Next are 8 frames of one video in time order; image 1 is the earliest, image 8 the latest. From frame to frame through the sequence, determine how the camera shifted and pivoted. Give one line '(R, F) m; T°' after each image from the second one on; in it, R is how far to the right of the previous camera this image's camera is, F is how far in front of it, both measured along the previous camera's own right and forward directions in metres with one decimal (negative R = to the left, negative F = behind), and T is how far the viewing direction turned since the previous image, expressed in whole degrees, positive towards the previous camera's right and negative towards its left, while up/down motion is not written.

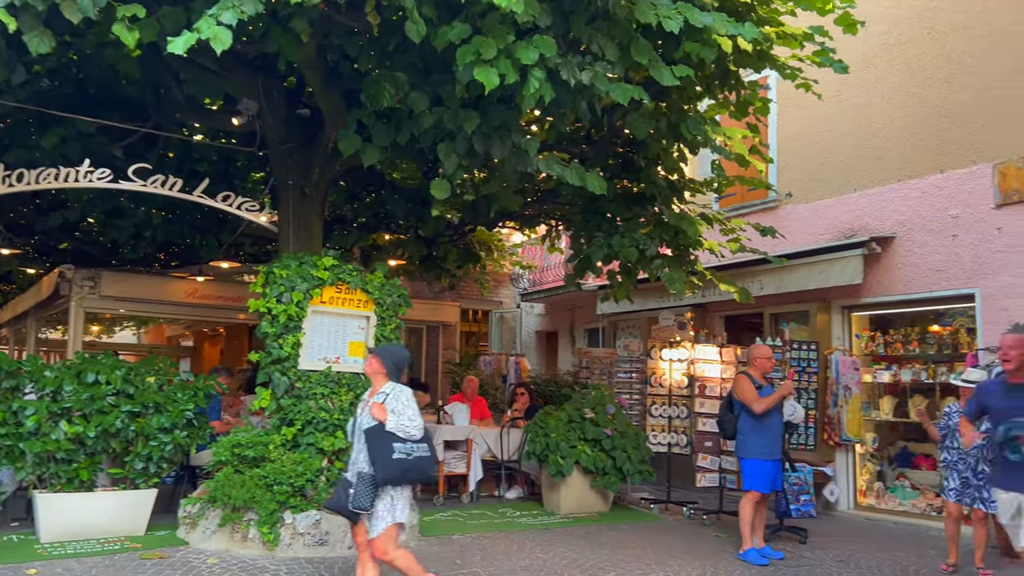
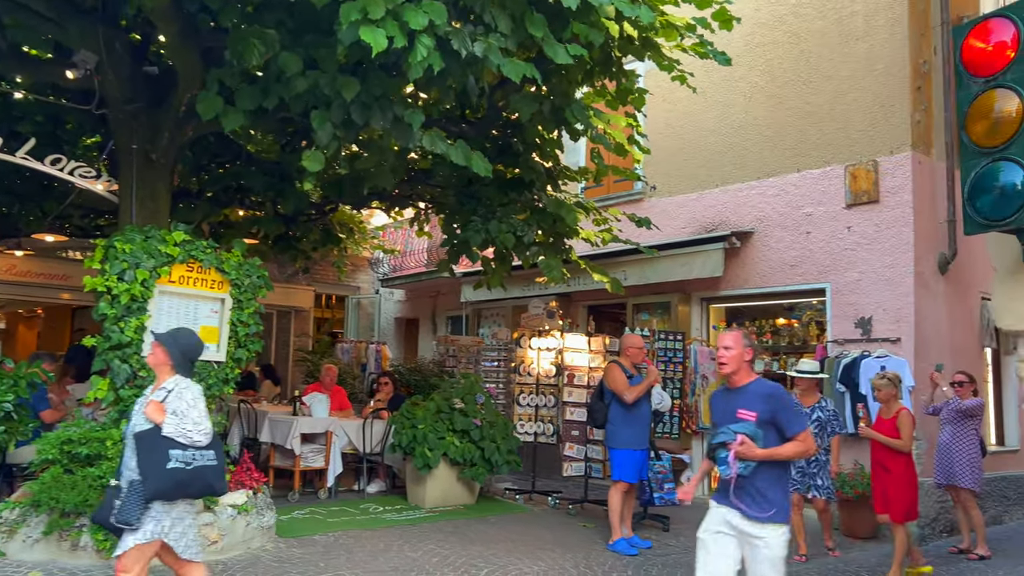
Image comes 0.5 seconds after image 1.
(-0.2, +0.3) m; +10°
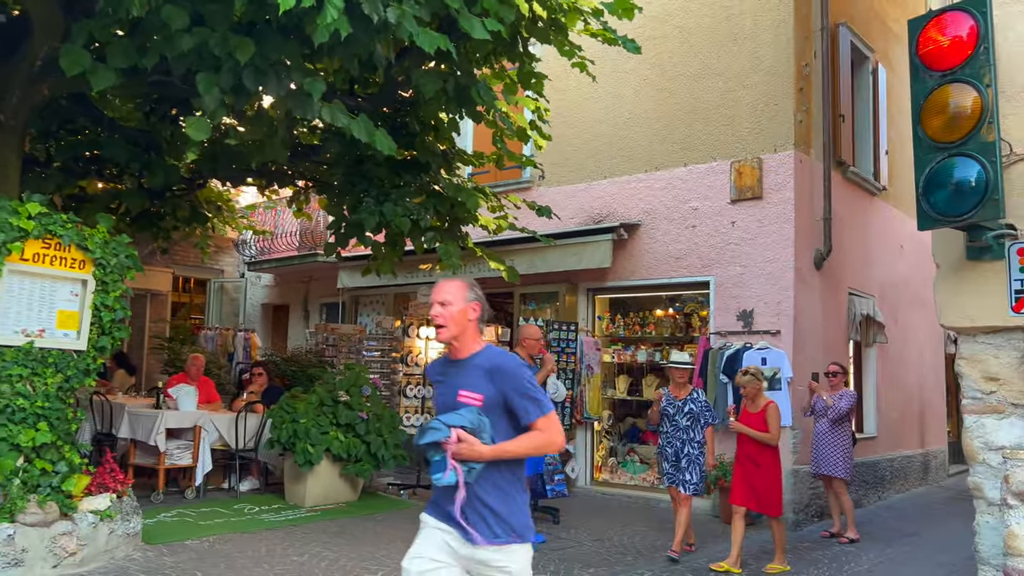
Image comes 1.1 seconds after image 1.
(-0.3, +0.3) m; +9°
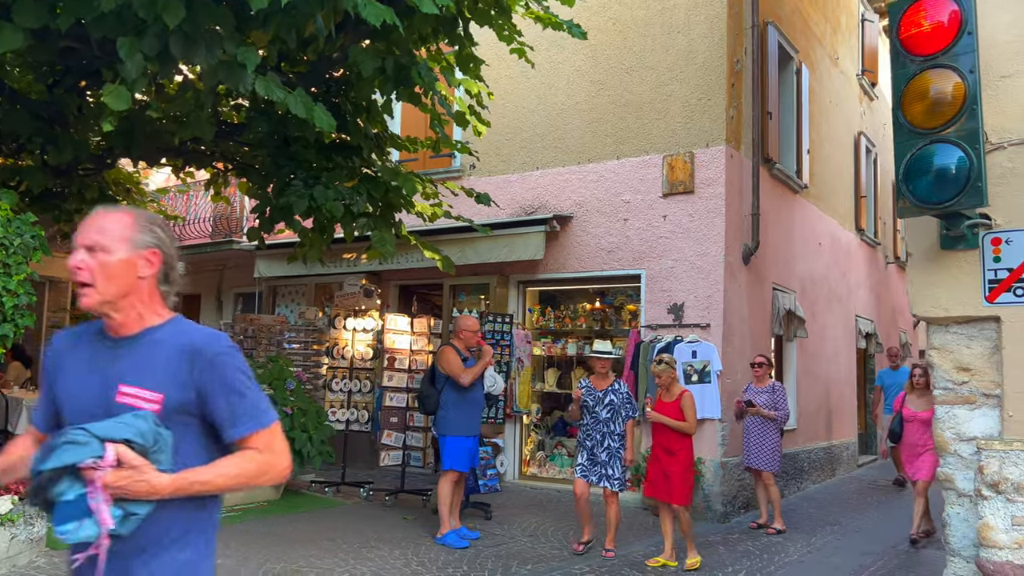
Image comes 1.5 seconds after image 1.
(-0.2, +0.2) m; +6°
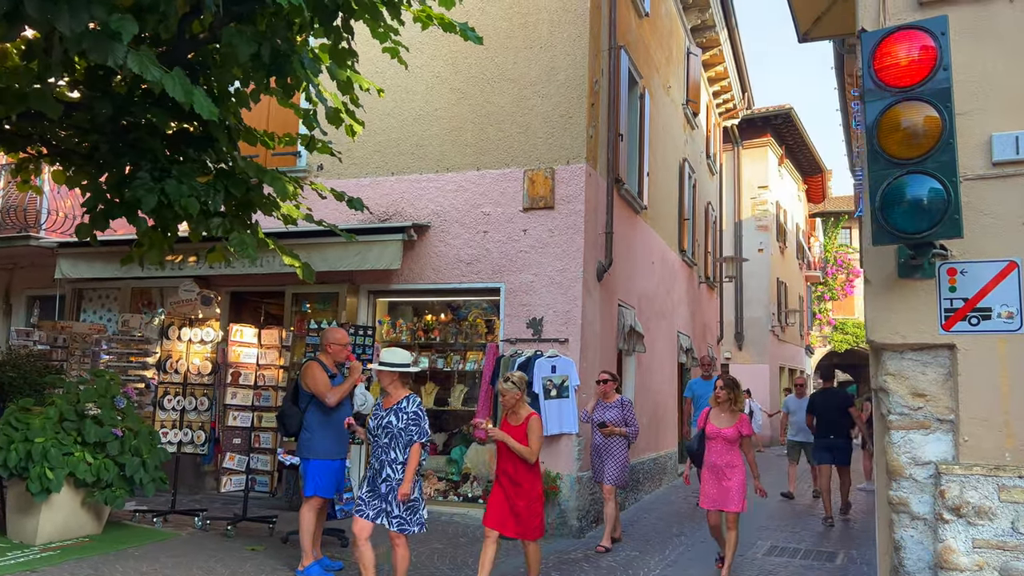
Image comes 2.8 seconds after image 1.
(-0.5, +0.3) m; +13°
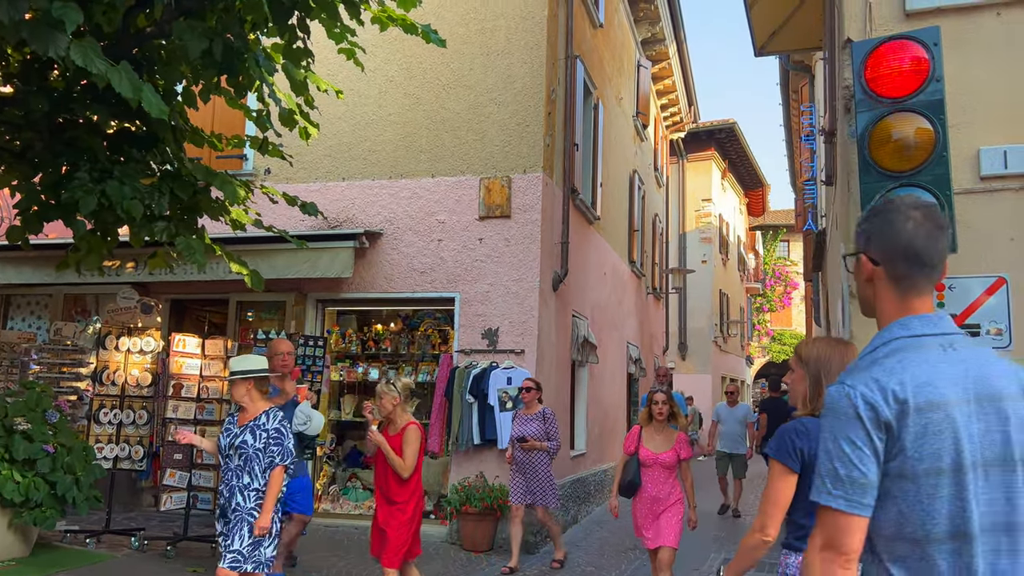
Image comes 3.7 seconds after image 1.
(-0.1, +0.2) m; +4°
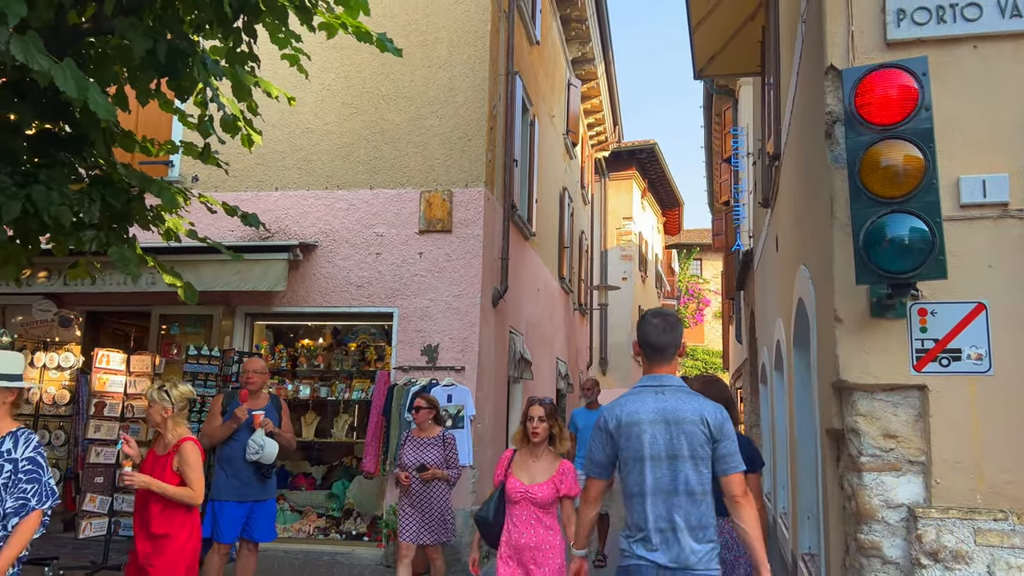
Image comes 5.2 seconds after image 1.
(-0.3, +0.1) m; +6°
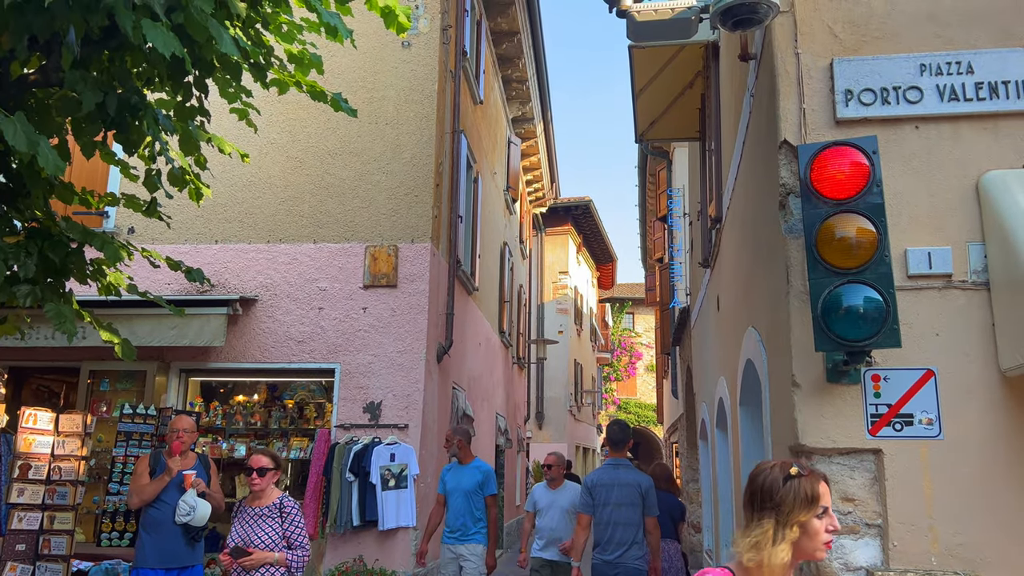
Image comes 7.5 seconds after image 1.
(-0.1, 0.0) m; +5°
